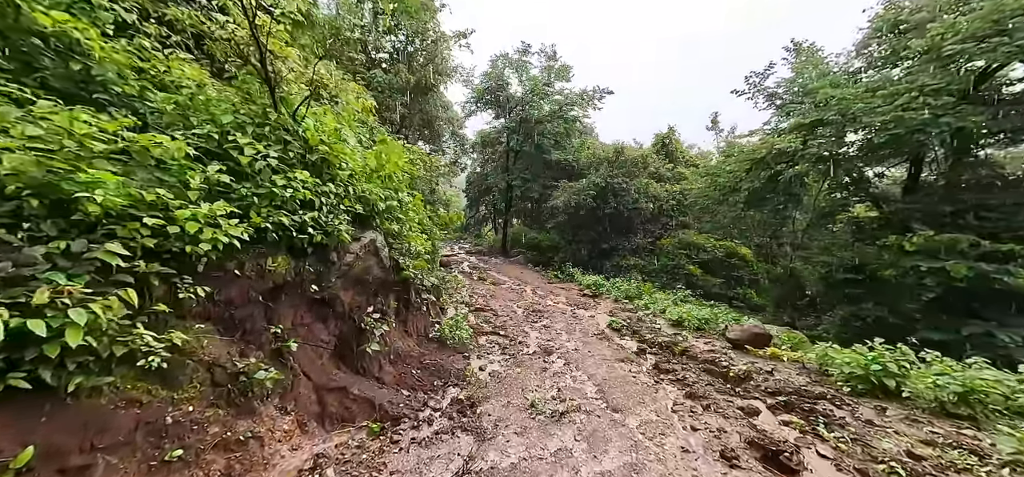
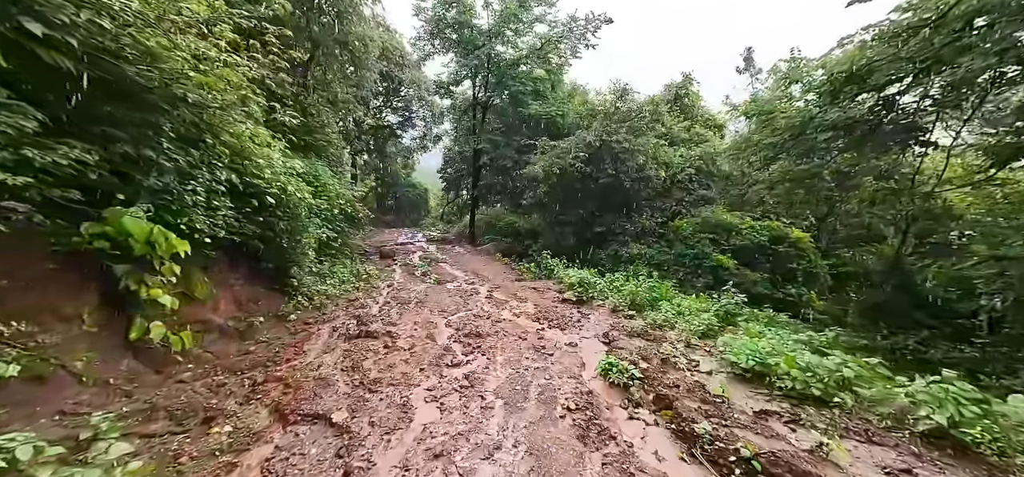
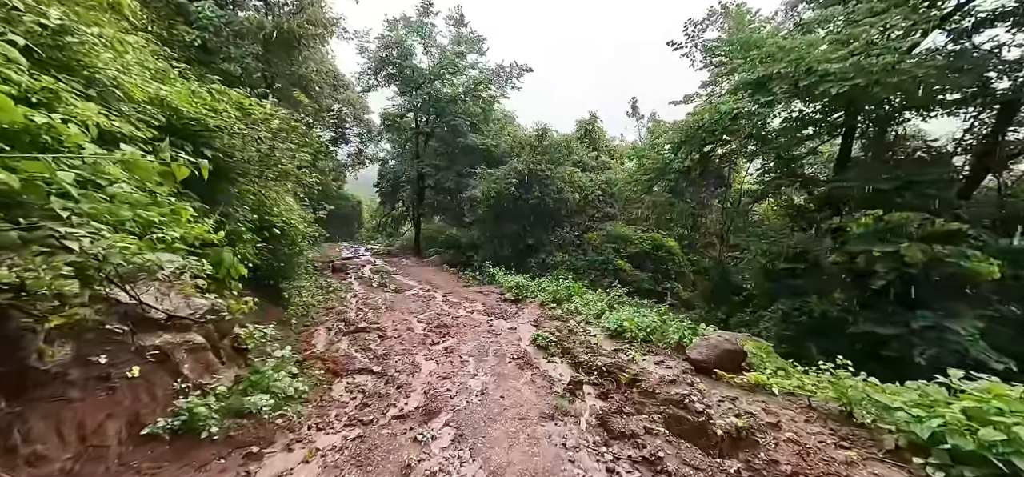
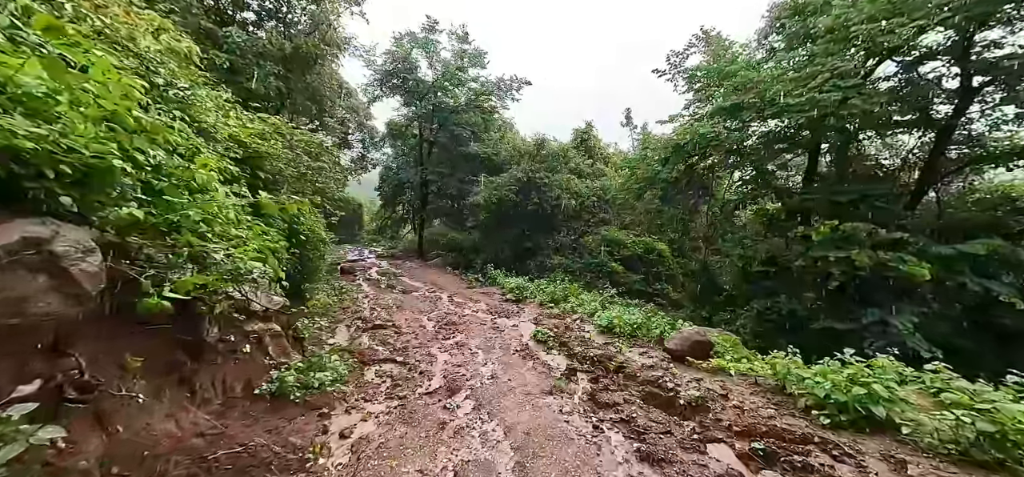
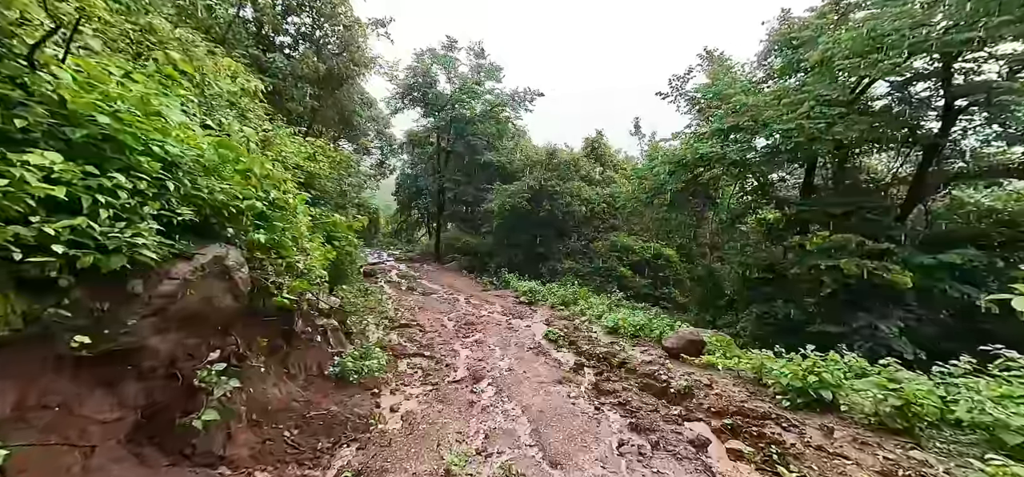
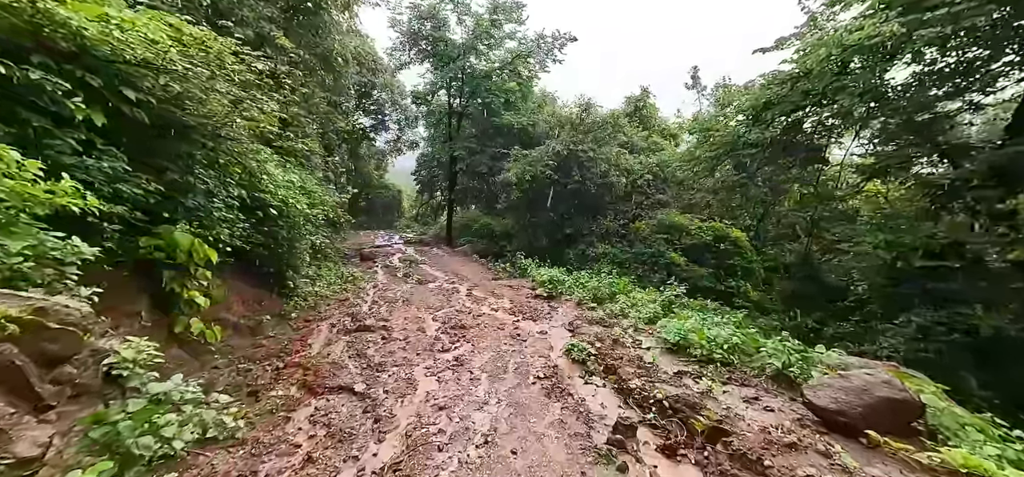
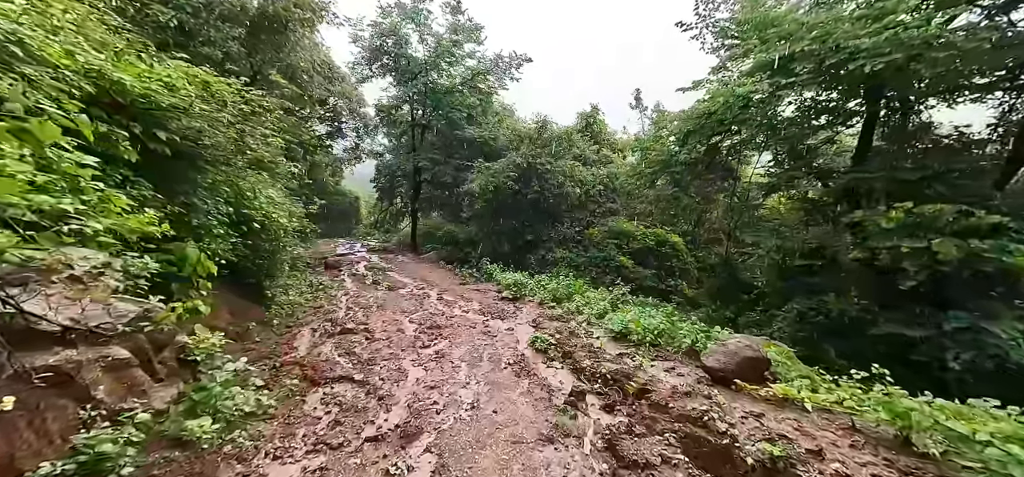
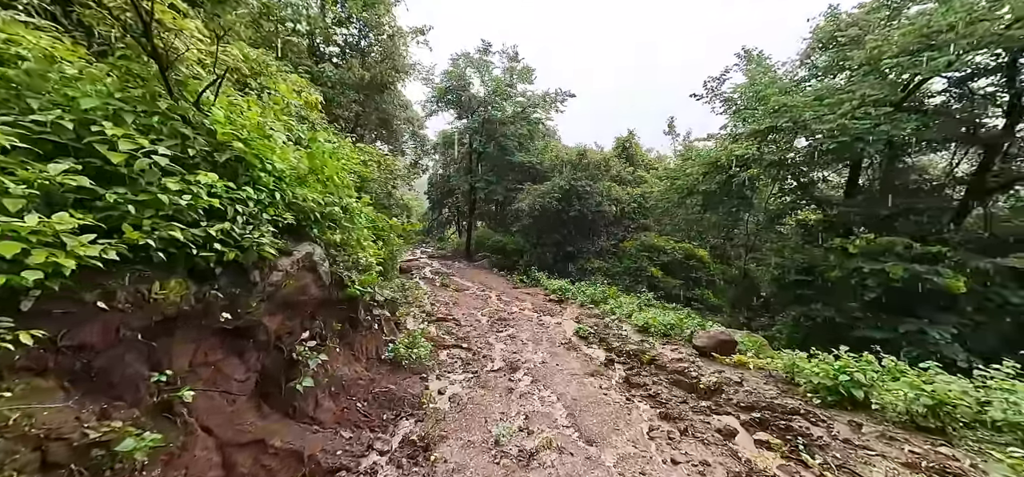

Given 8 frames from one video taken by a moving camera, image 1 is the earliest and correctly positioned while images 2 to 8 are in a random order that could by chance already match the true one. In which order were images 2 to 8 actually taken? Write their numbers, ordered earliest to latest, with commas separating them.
8, 5, 4, 3, 7, 6, 2
